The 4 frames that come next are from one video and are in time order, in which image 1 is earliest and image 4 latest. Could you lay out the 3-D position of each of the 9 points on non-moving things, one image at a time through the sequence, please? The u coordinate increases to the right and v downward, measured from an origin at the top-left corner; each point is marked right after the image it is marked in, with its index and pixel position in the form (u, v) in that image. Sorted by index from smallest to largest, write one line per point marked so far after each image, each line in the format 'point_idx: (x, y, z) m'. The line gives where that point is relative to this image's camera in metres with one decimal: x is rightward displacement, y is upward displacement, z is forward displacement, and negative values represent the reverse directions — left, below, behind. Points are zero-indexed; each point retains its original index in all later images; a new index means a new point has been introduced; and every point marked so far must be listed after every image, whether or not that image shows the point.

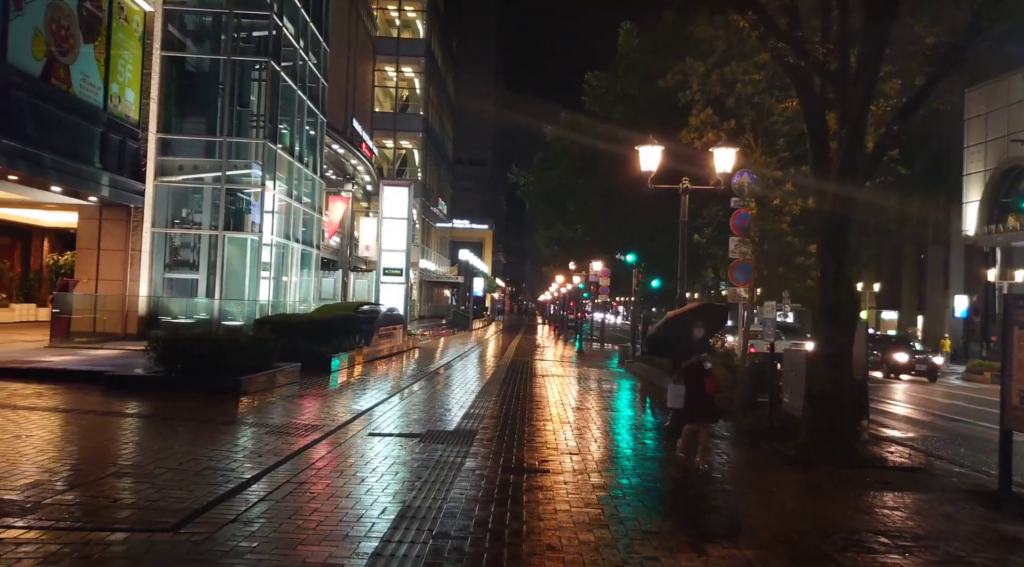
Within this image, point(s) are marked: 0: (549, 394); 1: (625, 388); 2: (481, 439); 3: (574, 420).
0: (+0.8, -2.5, +17.7) m
1: (+2.9, -2.7, +19.8) m
2: (-0.4, -2.2, +10.7) m
3: (+1.0, -2.4, +13.1) m
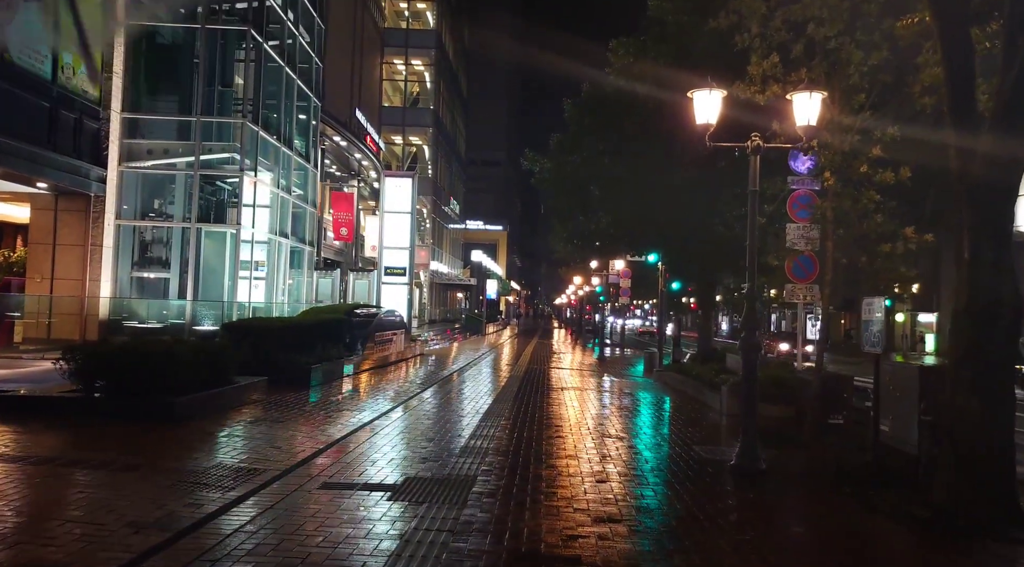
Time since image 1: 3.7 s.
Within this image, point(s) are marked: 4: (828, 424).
0: (+1.1, -2.5, +14.6) m
1: (+3.2, -2.6, +16.7) m
2: (-0.3, -2.1, +7.6) m
3: (+1.2, -2.3, +10.0) m
4: (+5.1, -2.3, +12.6) m
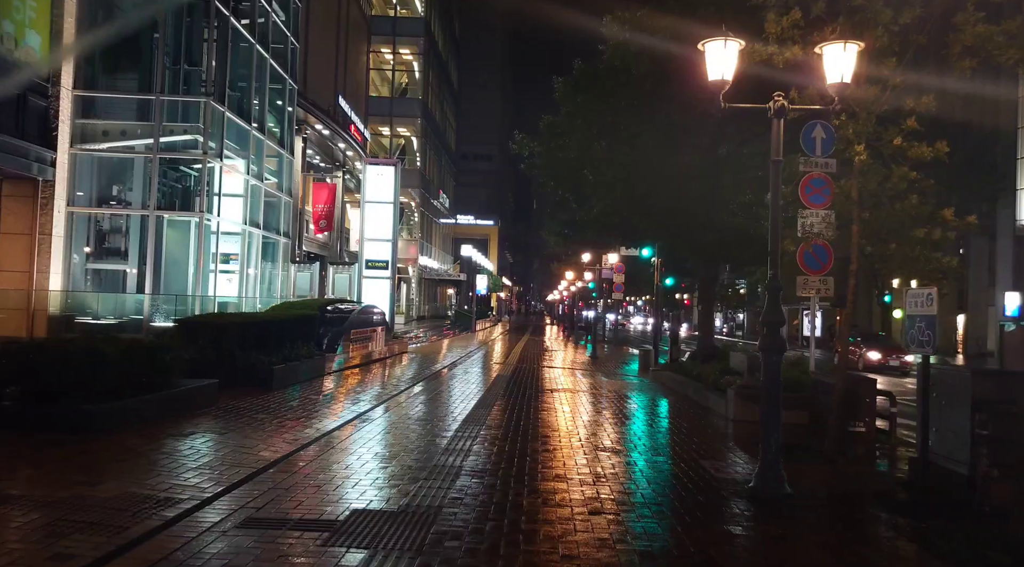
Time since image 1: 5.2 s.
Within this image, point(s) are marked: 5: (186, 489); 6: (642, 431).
0: (+0.8, -2.3, +13.1) m
1: (+2.9, -2.5, +15.3) m
2: (-0.5, -2.0, +6.1) m
3: (+1.0, -2.1, +8.5) m
4: (+4.9, -2.1, +11.1) m
5: (-3.1, -1.9, +7.3) m
6: (+2.0, -2.3, +12.2) m
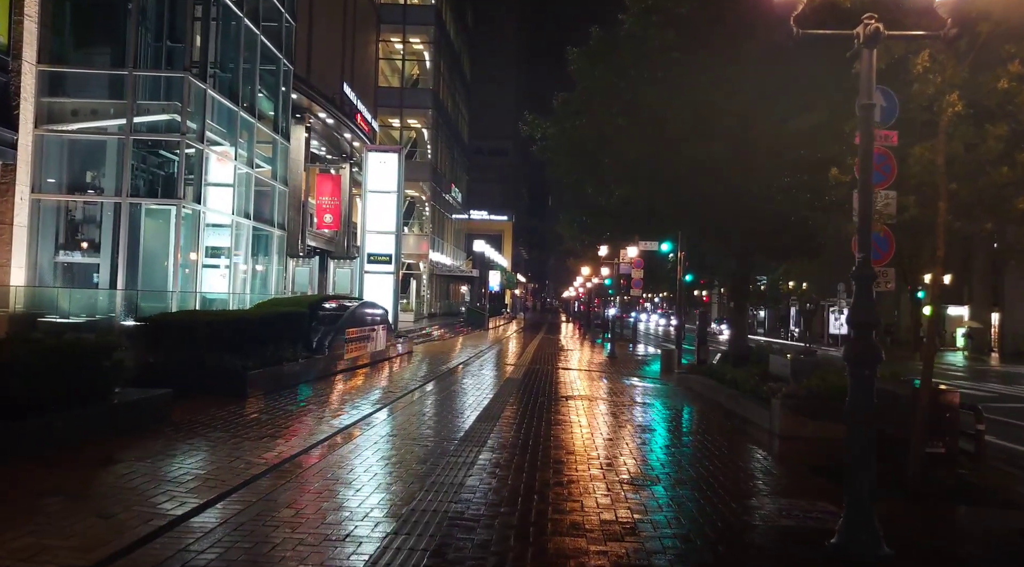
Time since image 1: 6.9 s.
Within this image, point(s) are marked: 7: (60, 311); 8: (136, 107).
0: (+0.9, -2.2, +11.1) m
1: (+3.0, -2.3, +13.3) m
2: (-0.5, -1.9, +4.2) m
3: (+1.0, -2.0, +6.5) m
4: (+4.9, -2.0, +9.1) m
5: (-3.1, -1.9, +5.4) m
6: (+2.1, -2.2, +10.2) m
7: (-9.9, -0.6, +16.8) m
8: (-9.1, +4.3, +18.8) m
